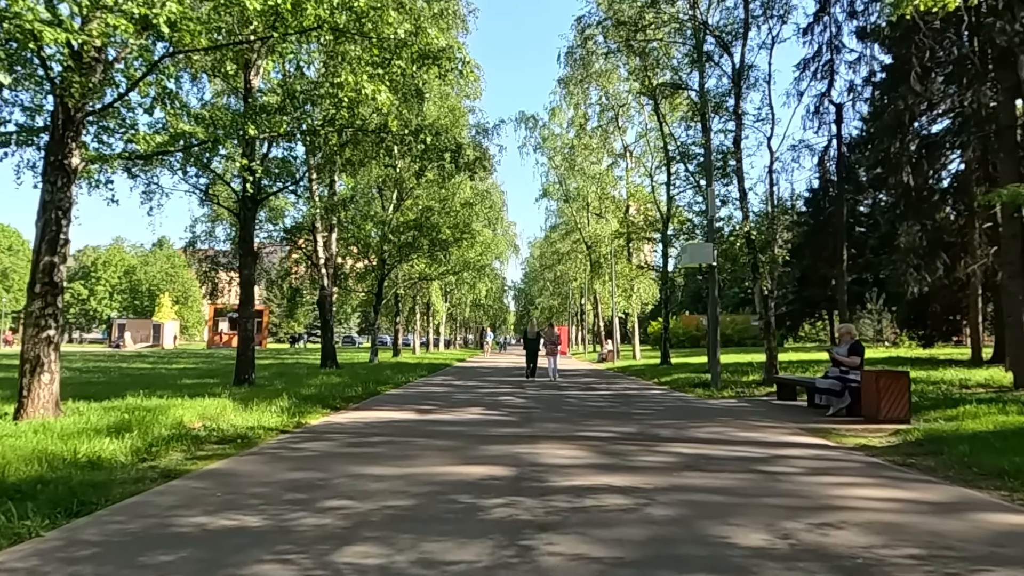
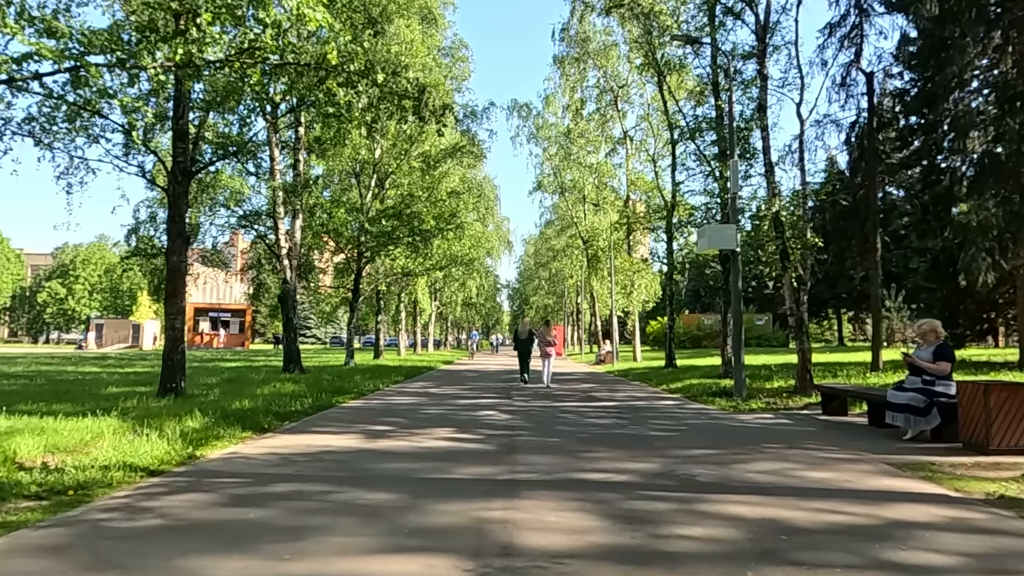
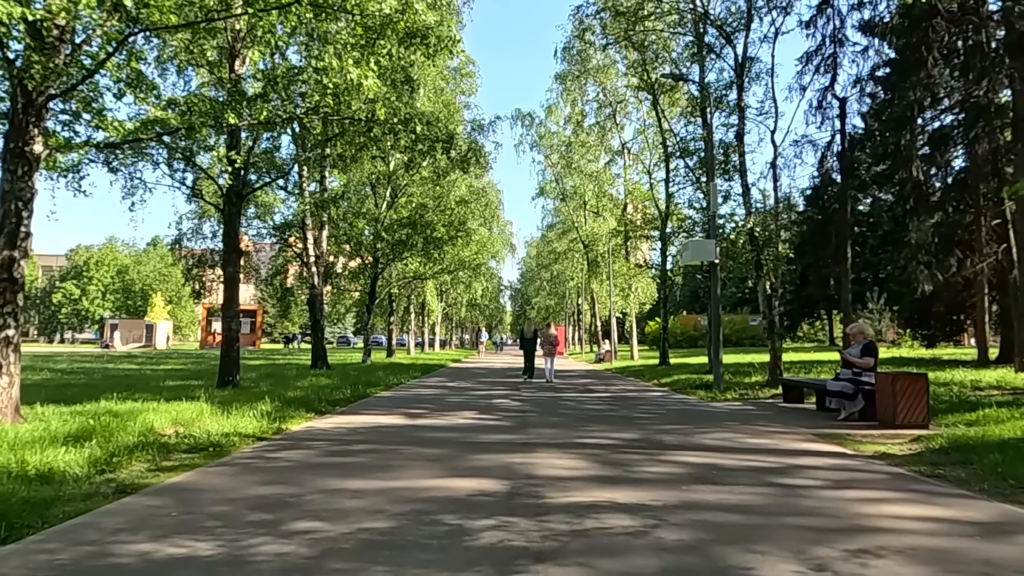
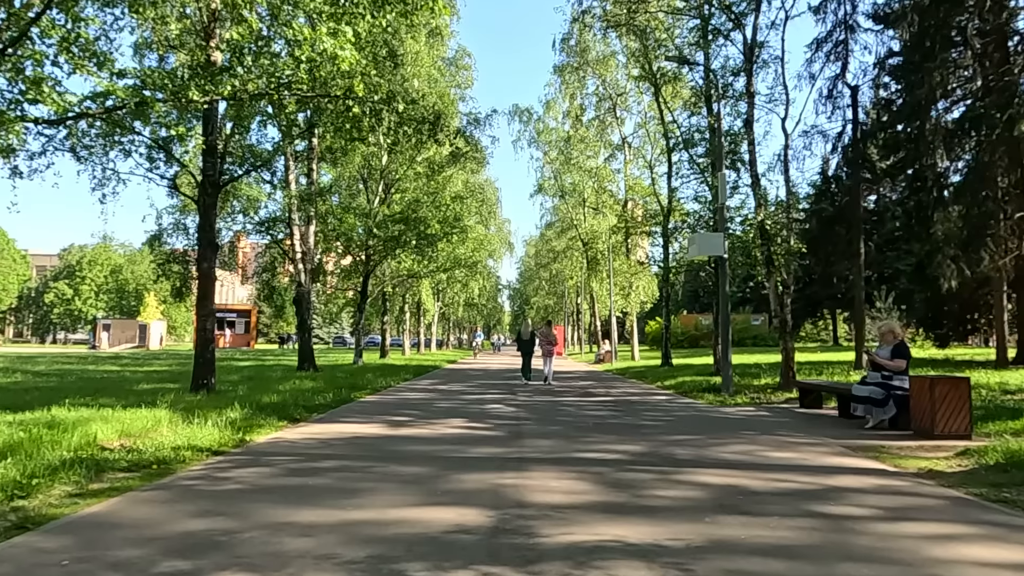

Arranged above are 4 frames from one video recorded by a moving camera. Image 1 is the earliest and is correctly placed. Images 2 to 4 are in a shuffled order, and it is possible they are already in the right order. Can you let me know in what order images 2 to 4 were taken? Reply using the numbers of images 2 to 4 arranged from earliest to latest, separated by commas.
3, 4, 2
